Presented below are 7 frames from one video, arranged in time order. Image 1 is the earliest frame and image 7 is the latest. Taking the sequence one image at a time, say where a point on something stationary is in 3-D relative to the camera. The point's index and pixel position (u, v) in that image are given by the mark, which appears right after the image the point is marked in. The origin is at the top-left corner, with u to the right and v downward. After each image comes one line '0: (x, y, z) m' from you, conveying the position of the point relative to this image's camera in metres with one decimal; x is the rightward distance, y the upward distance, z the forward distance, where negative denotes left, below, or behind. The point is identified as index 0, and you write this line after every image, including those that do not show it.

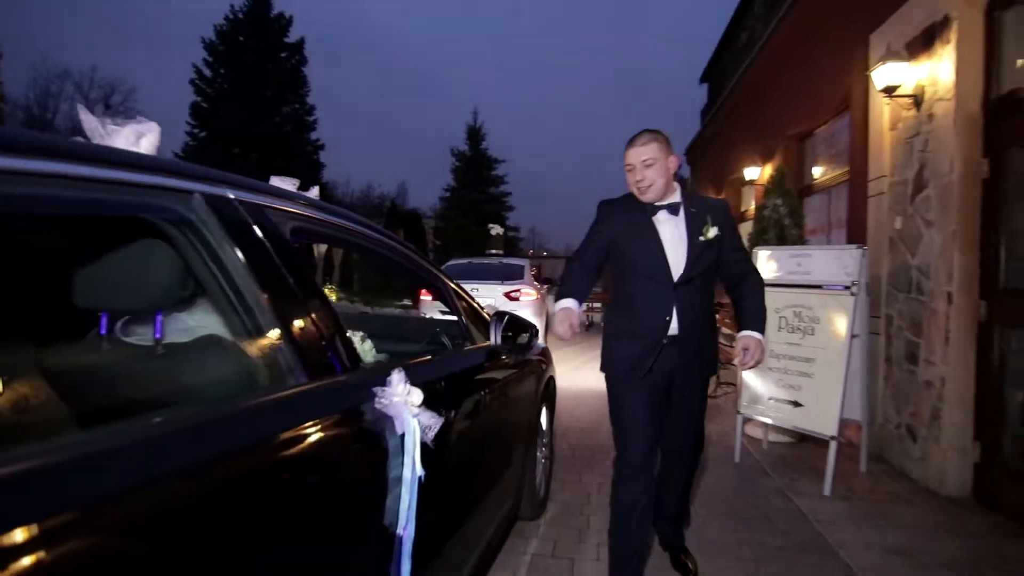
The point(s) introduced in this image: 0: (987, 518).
0: (+2.4, -1.2, +3.4) m
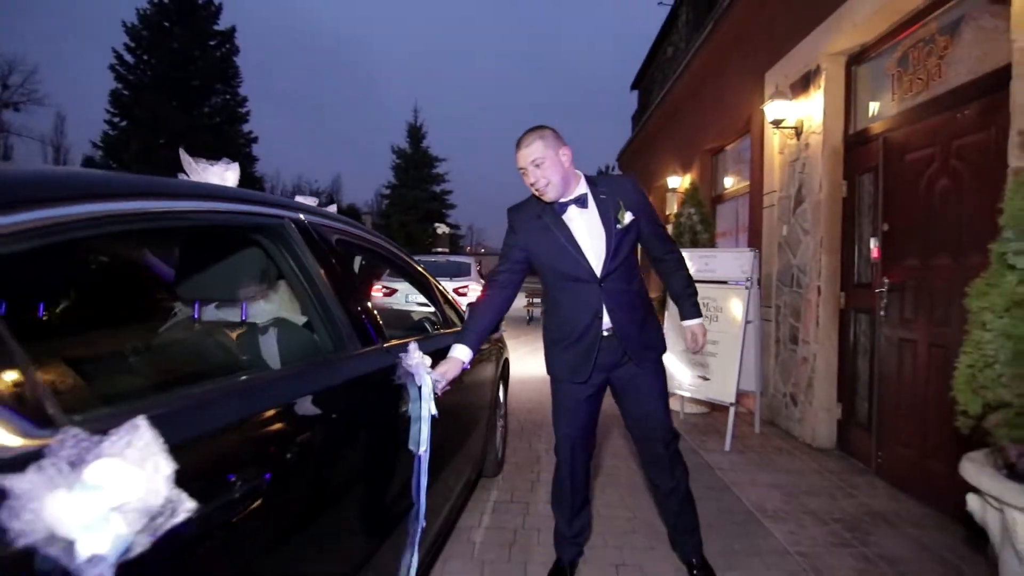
0: (+2.2, -1.1, +4.3) m
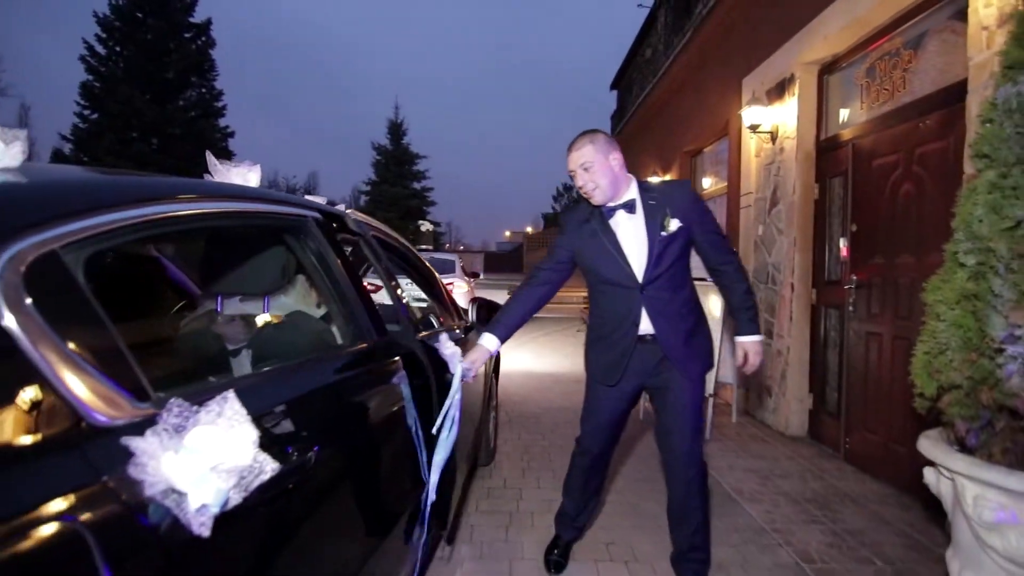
0: (+2.1, -1.1, +4.6) m
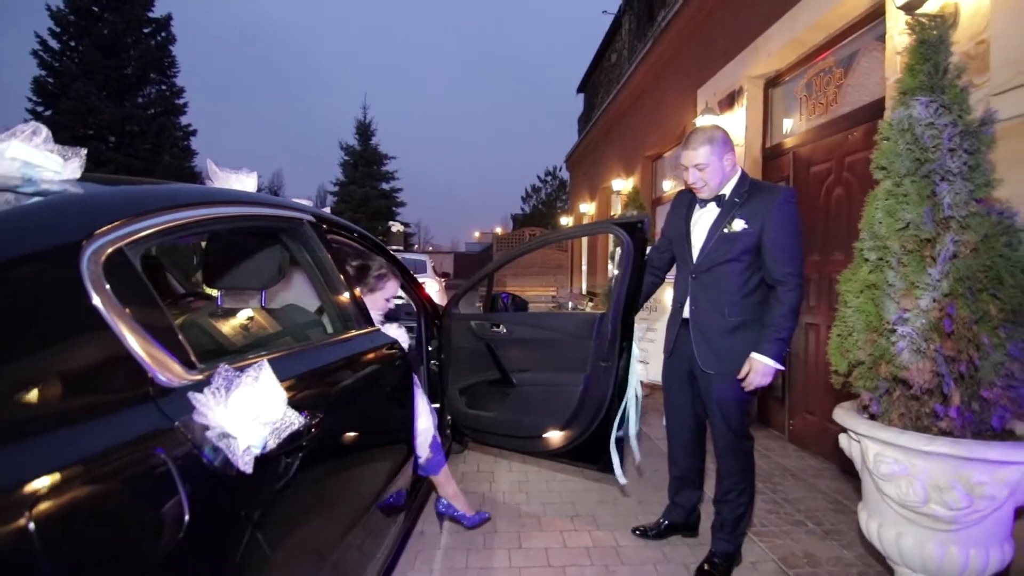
0: (+1.9, -1.1, +5.0) m
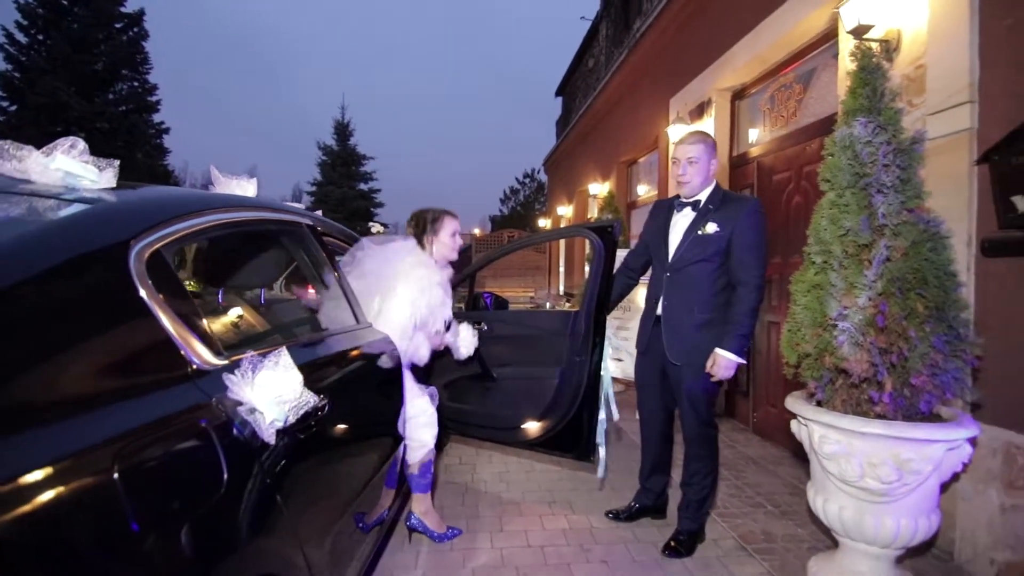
0: (+1.8, -1.1, +5.3) m
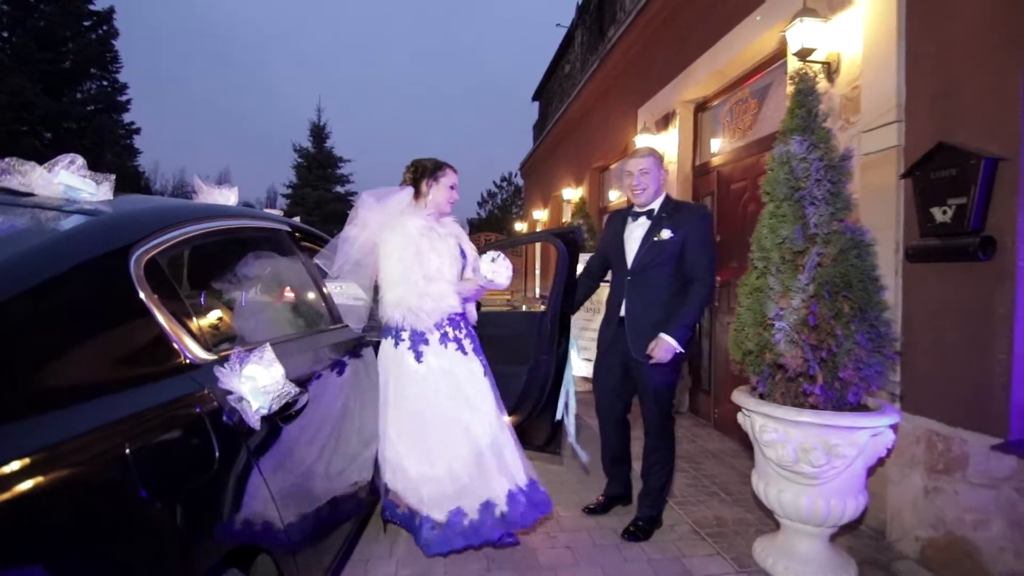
0: (+1.5, -1.1, +5.6) m
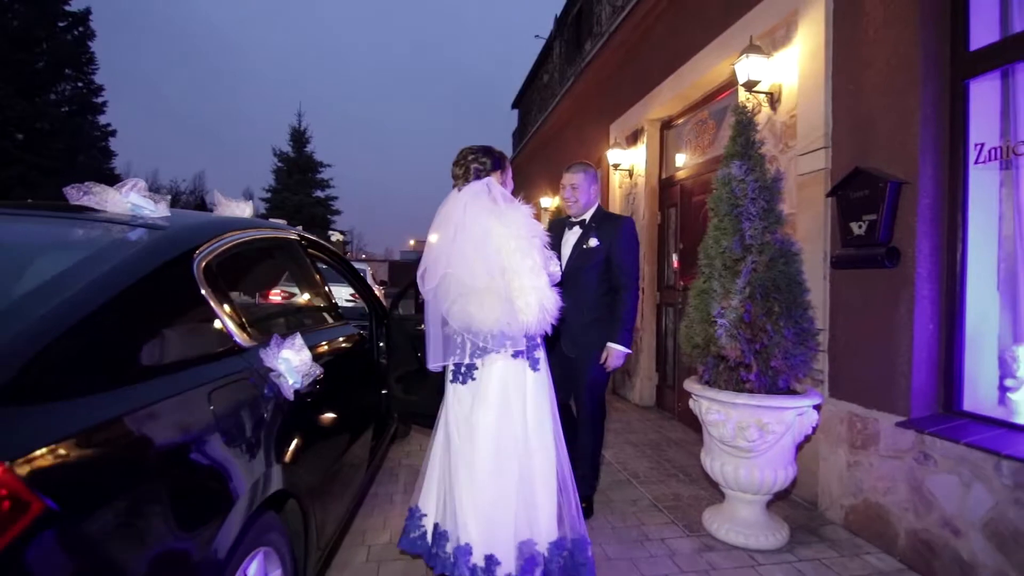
0: (+1.3, -1.1, +6.1) m
